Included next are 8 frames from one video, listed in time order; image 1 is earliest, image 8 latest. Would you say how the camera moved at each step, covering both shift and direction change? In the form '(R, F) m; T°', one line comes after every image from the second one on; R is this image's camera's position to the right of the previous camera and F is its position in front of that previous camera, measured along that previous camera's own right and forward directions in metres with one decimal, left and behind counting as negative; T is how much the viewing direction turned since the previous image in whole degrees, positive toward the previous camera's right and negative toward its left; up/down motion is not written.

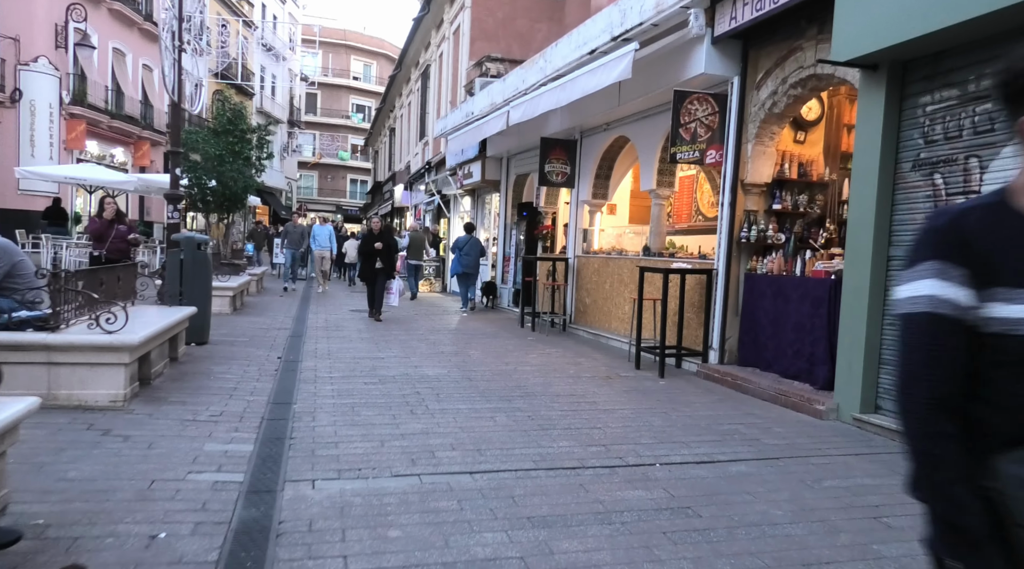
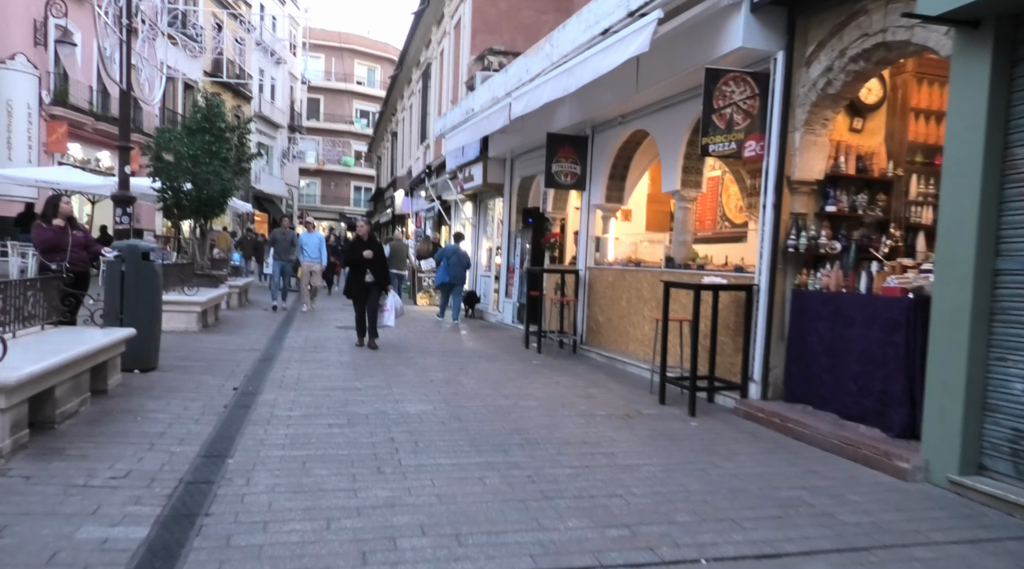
(+0.1, +1.5) m; -1°
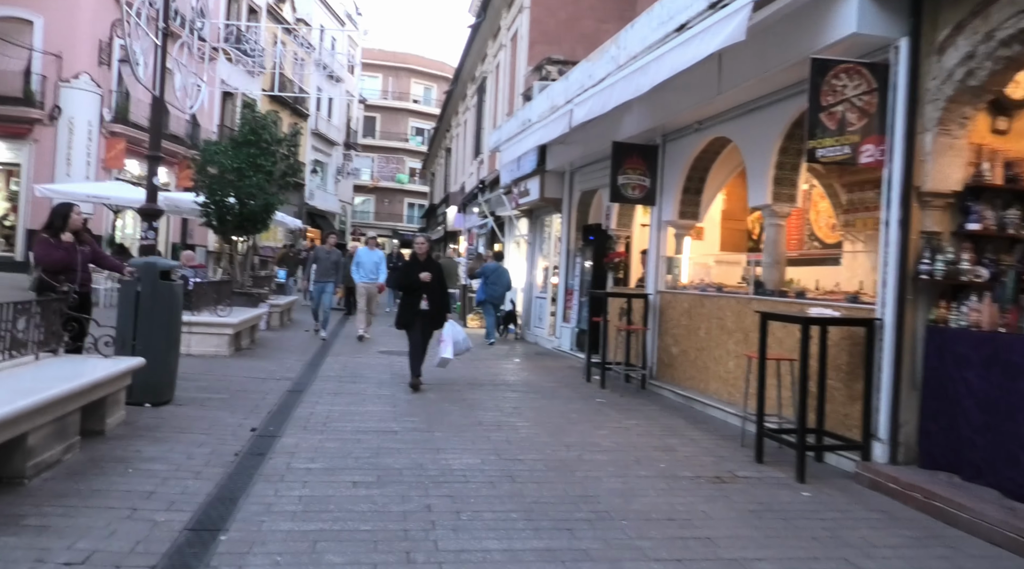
(-0.1, +1.2) m; -4°
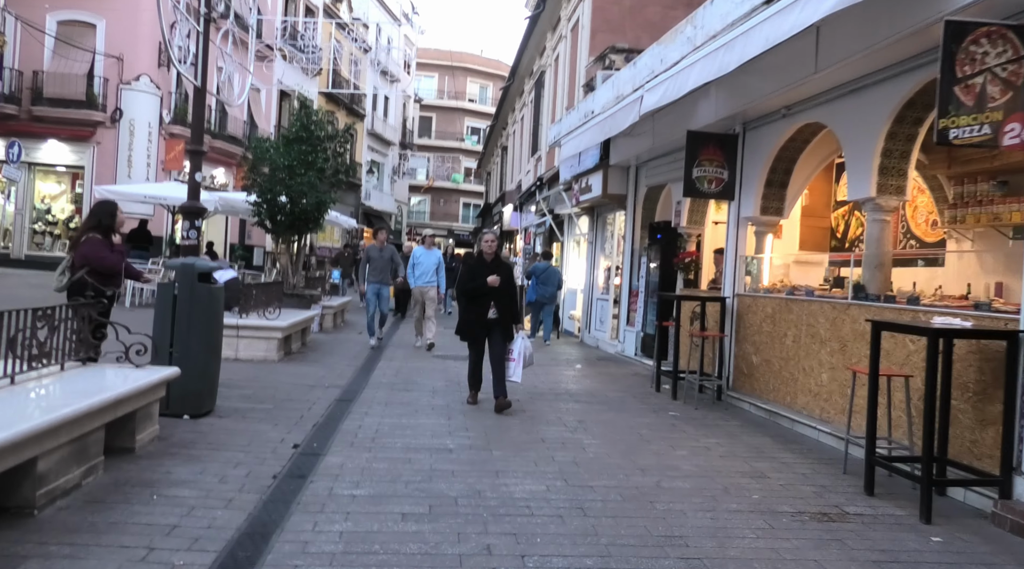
(-0.1, +0.8) m; -4°
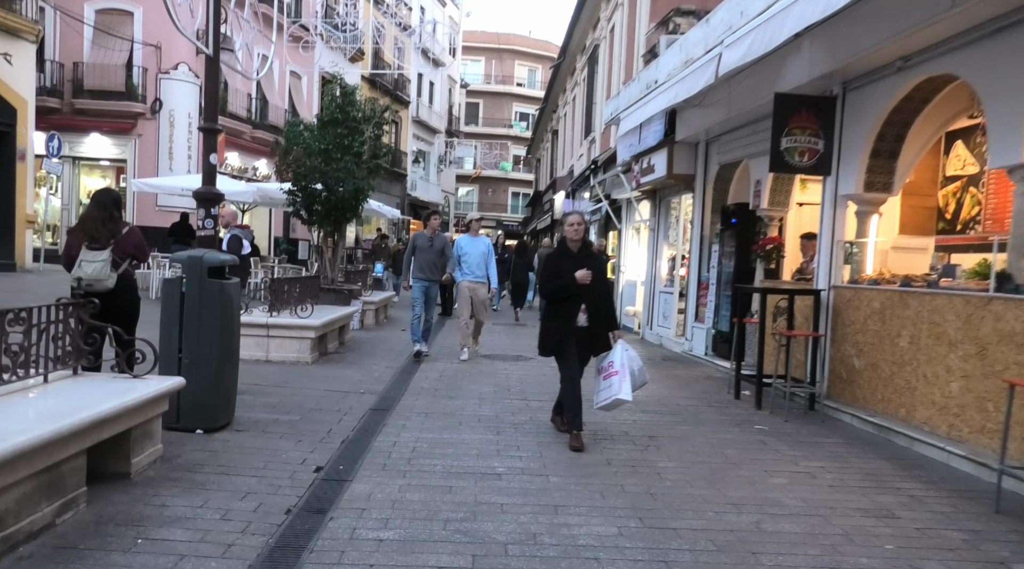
(-0.1, +1.1) m; -3°
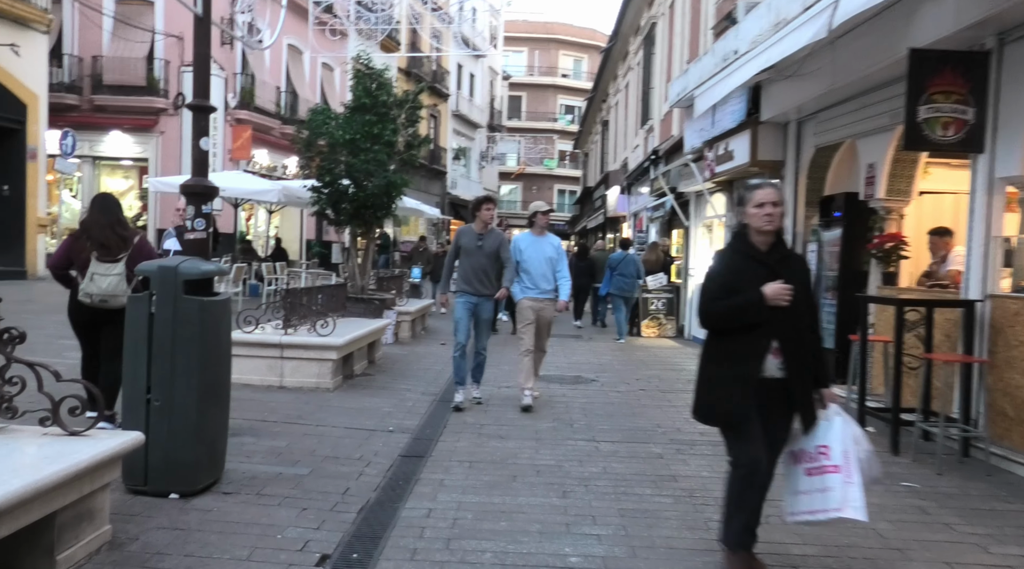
(-0.2, +1.6) m; -3°
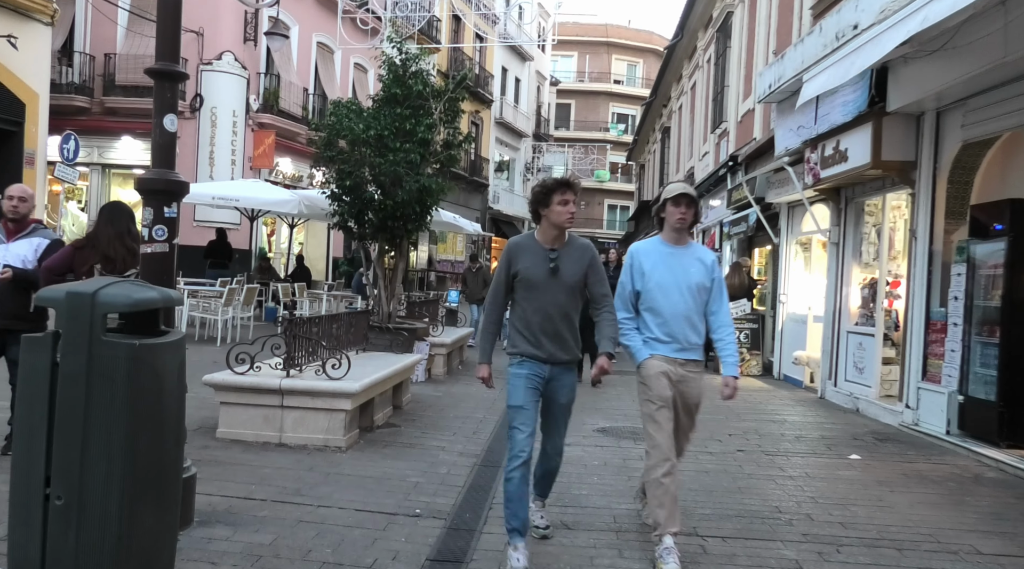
(-0.2, +1.8) m; -2°
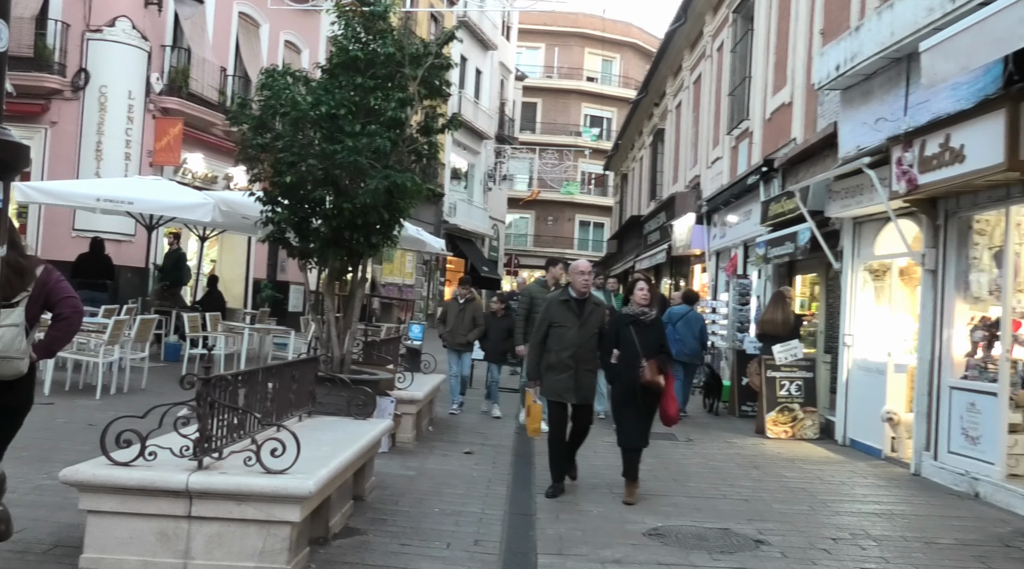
(-0.6, +2.3) m; +5°
